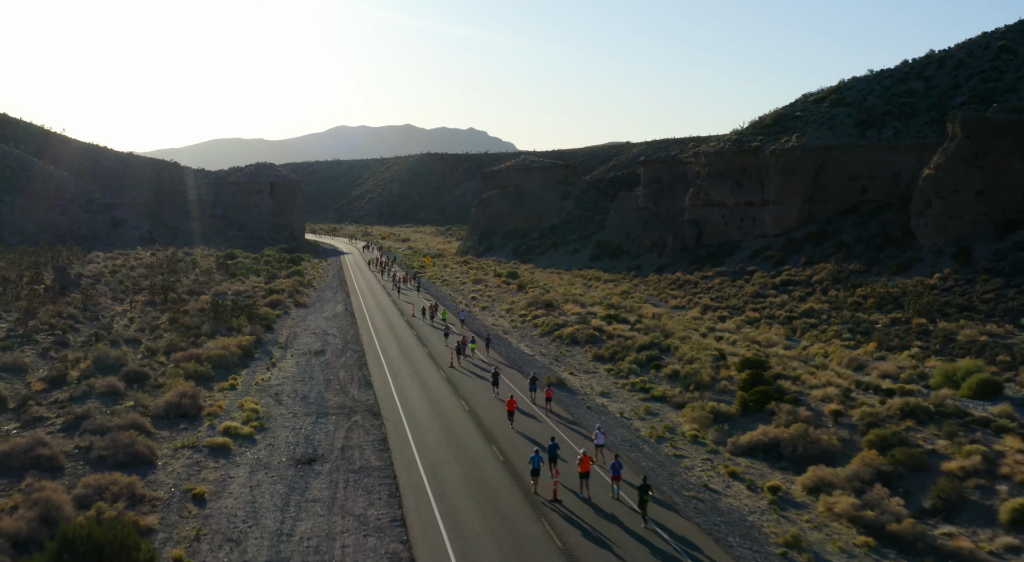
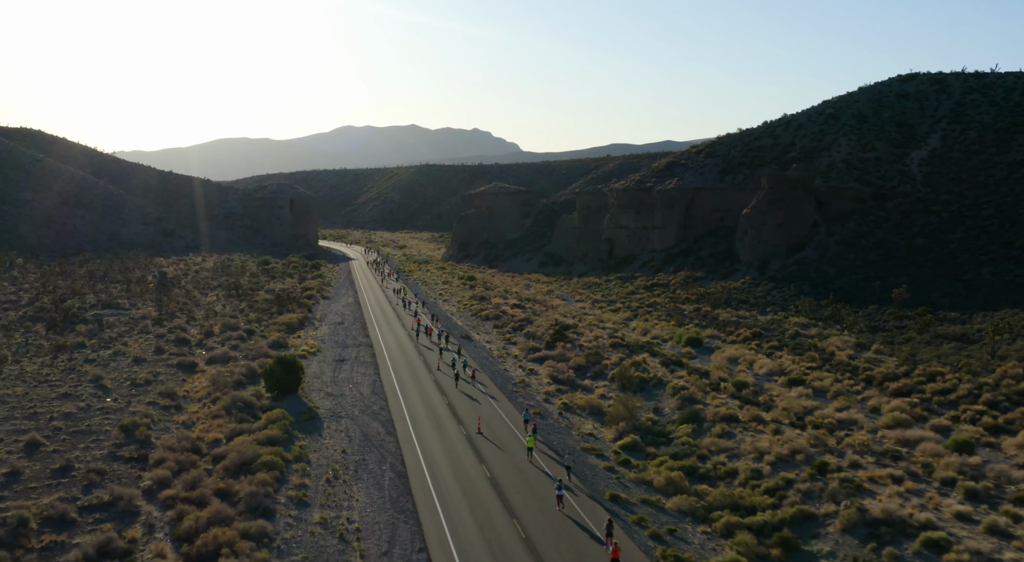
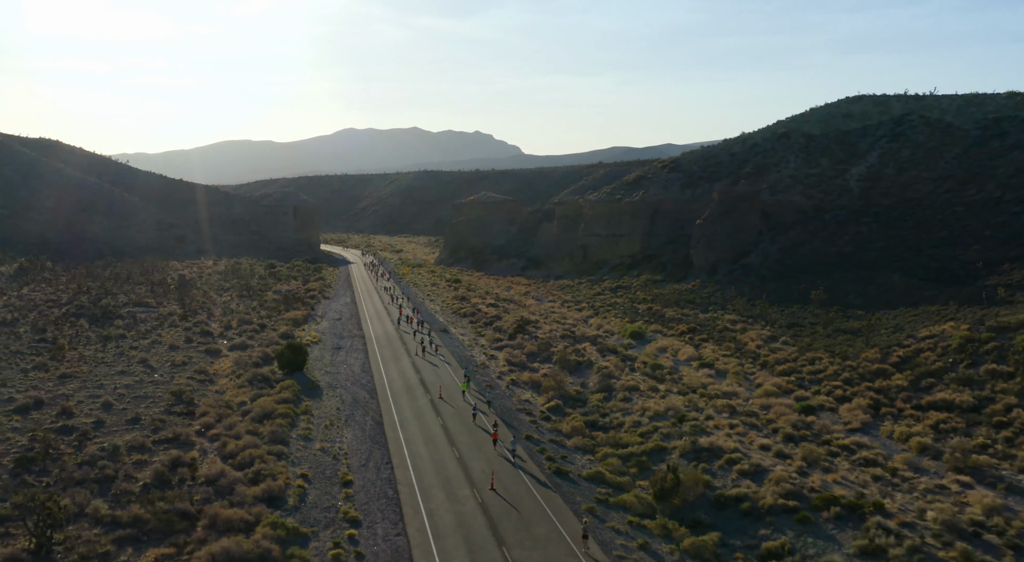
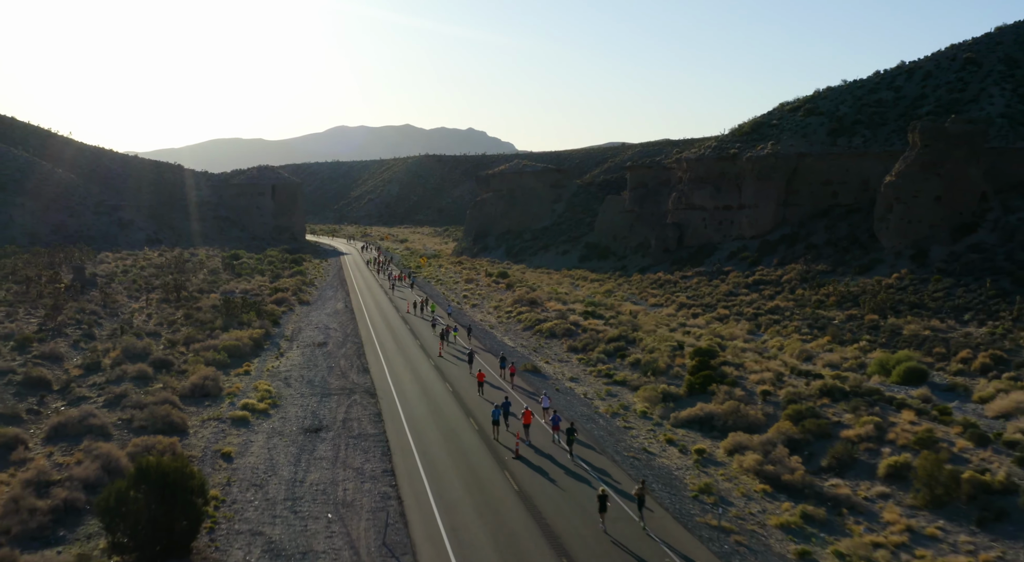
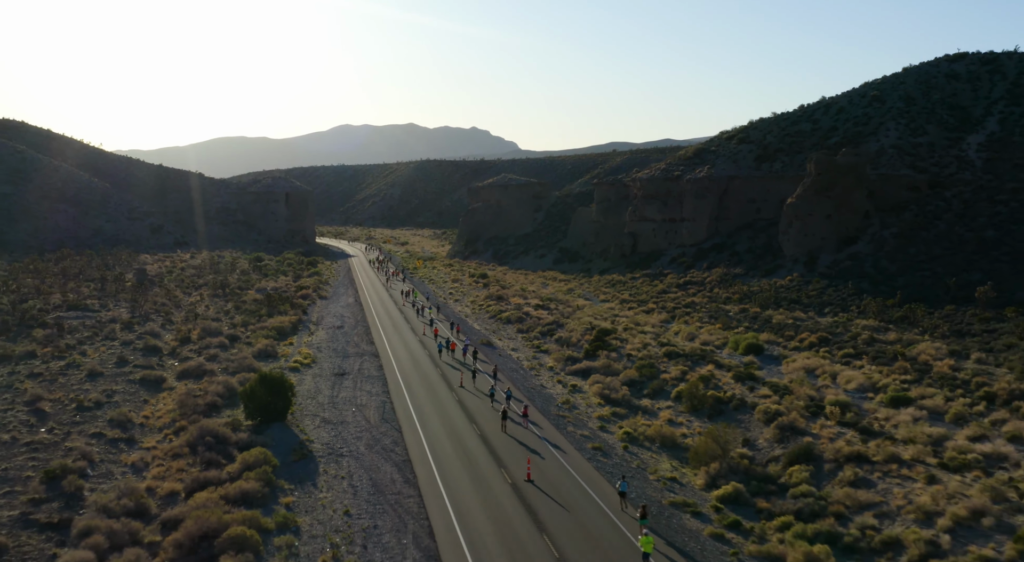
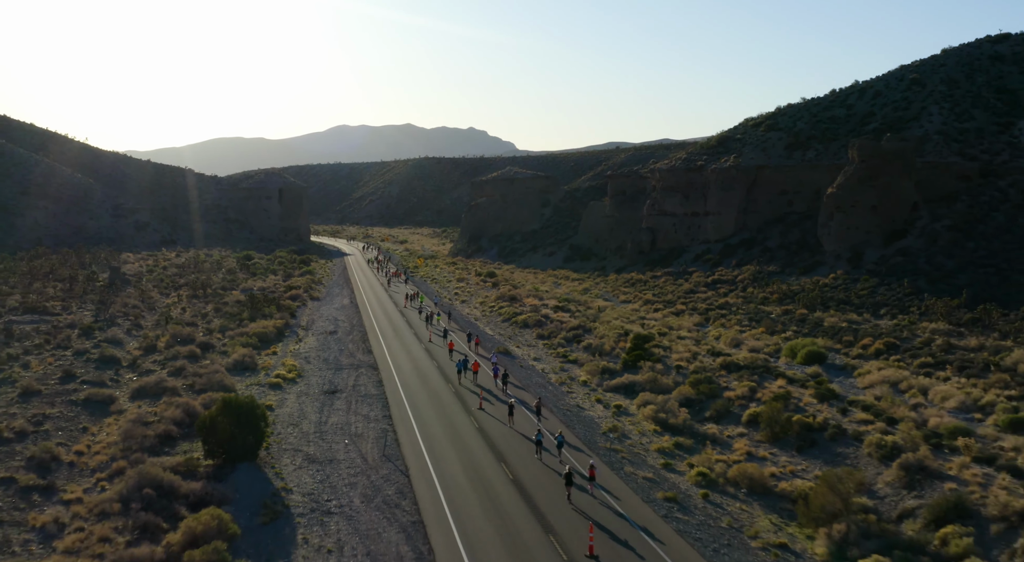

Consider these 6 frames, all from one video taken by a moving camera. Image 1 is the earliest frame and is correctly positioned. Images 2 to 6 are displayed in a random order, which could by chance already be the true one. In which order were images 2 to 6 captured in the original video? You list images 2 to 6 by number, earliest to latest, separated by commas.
4, 6, 5, 2, 3
